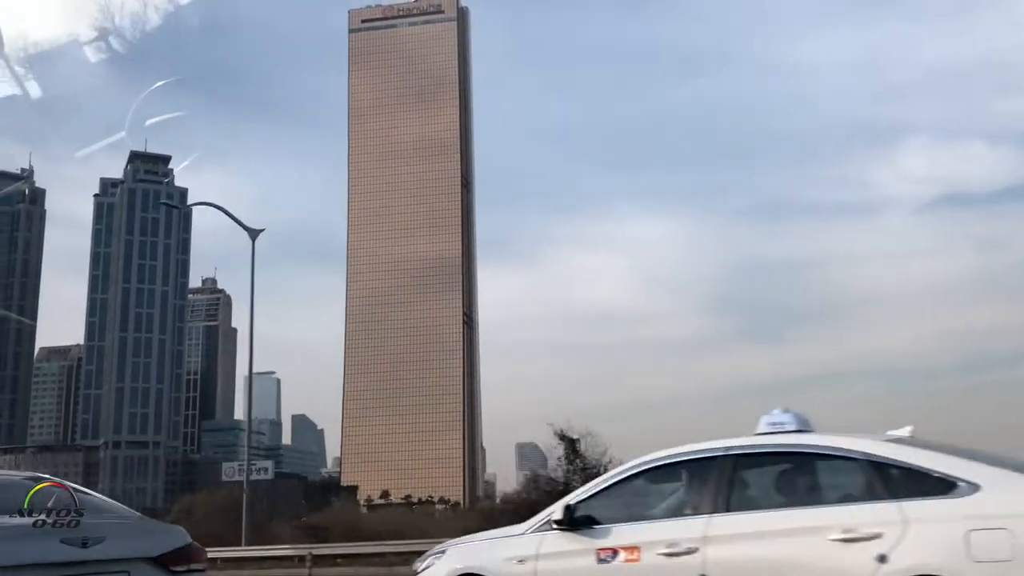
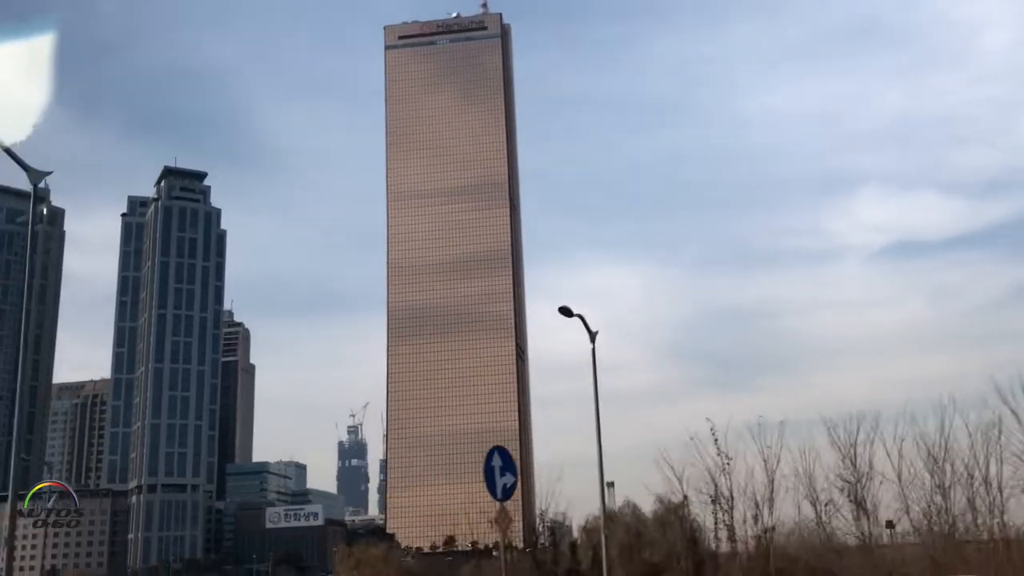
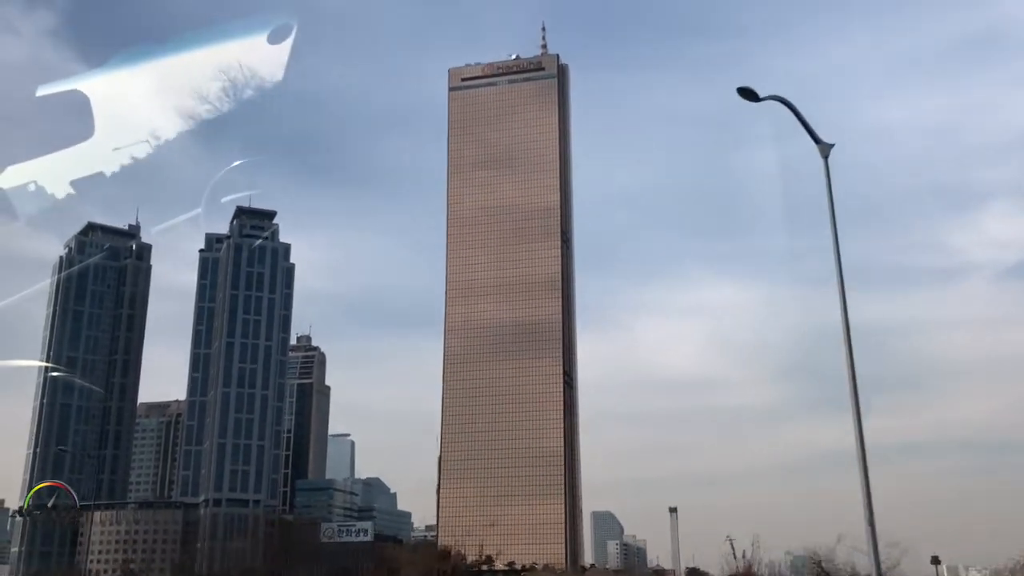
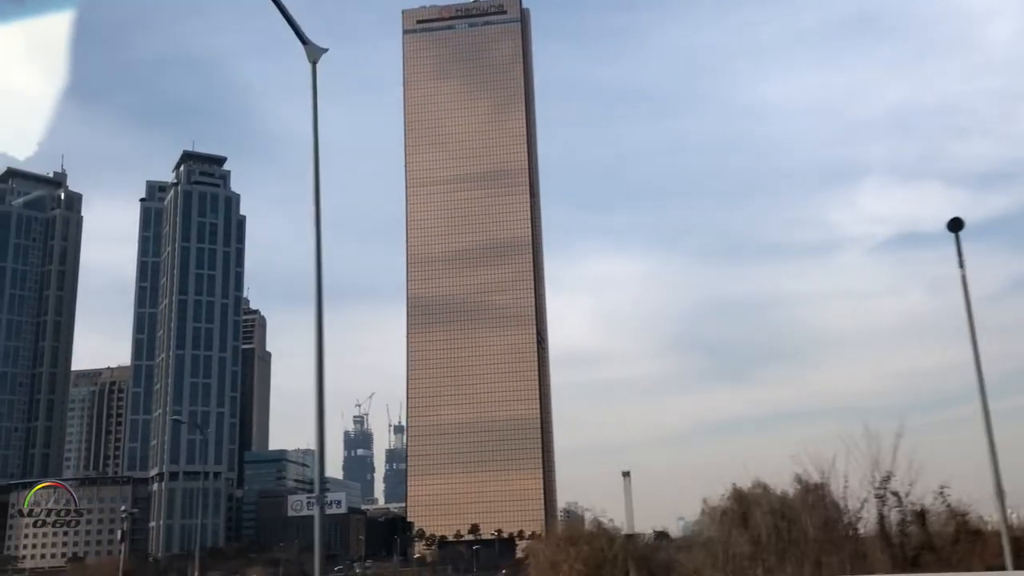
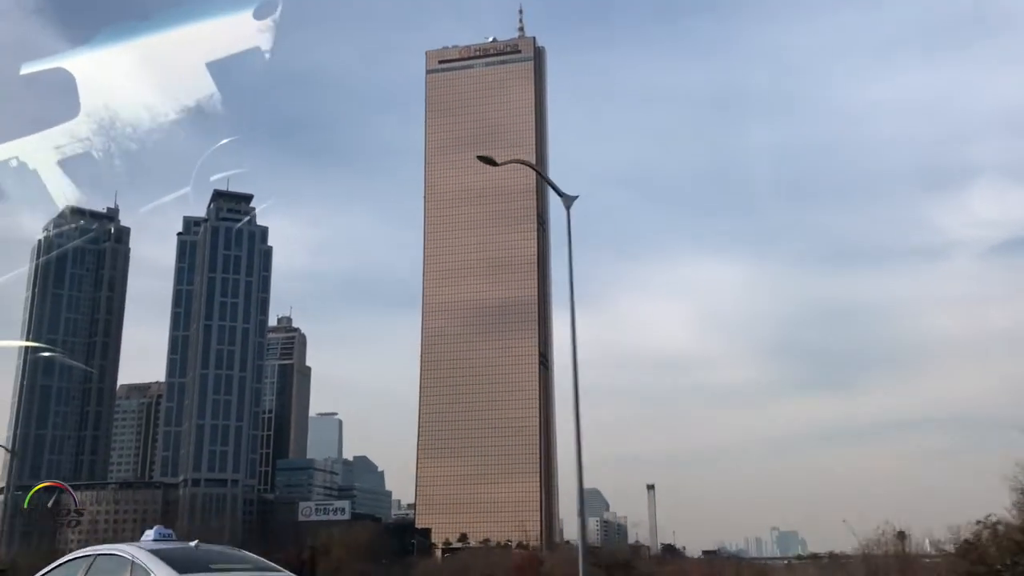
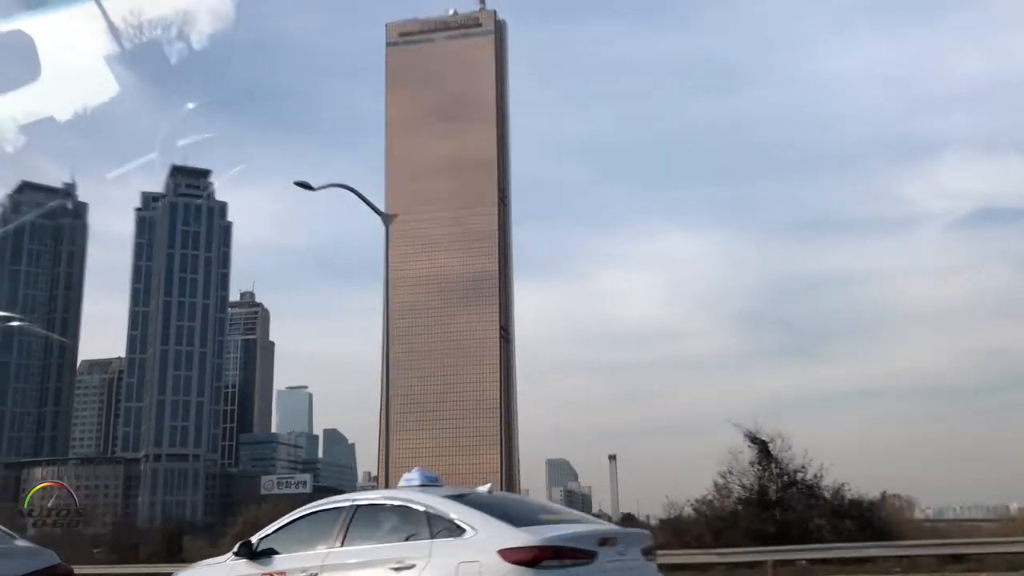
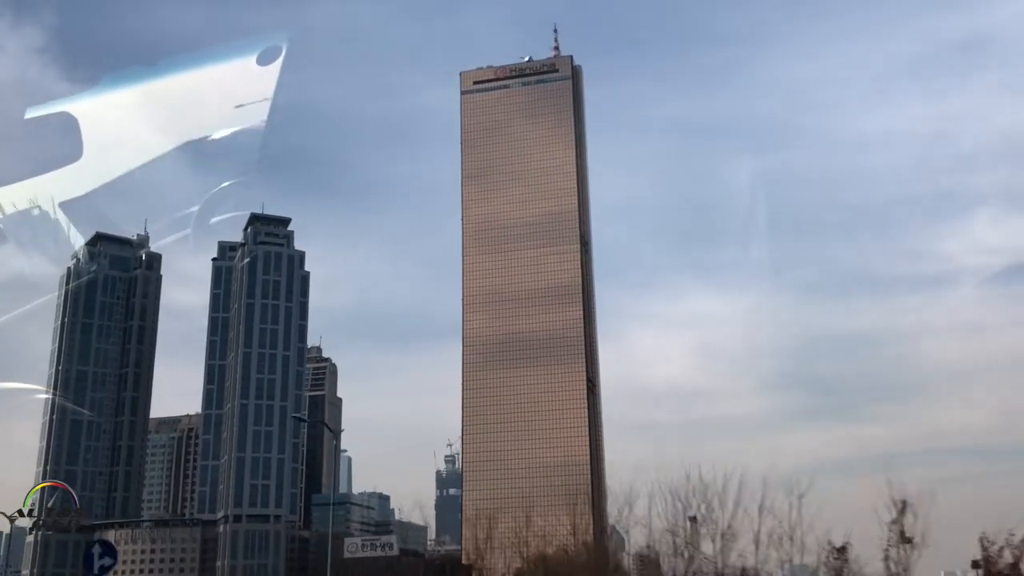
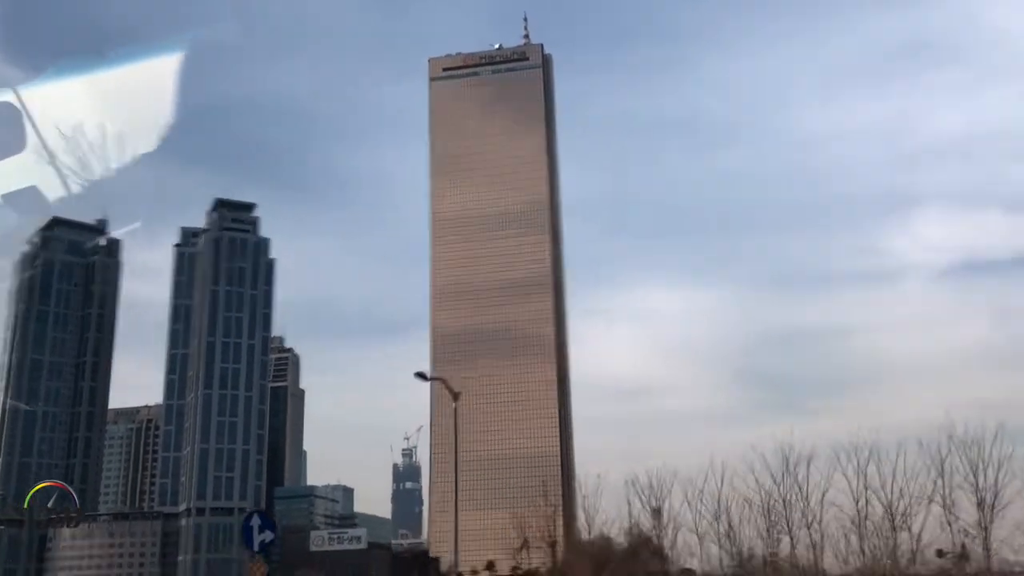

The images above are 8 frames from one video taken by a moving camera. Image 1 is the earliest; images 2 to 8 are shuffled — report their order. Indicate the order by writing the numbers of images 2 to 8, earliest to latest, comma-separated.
6, 5, 3, 7, 8, 2, 4
